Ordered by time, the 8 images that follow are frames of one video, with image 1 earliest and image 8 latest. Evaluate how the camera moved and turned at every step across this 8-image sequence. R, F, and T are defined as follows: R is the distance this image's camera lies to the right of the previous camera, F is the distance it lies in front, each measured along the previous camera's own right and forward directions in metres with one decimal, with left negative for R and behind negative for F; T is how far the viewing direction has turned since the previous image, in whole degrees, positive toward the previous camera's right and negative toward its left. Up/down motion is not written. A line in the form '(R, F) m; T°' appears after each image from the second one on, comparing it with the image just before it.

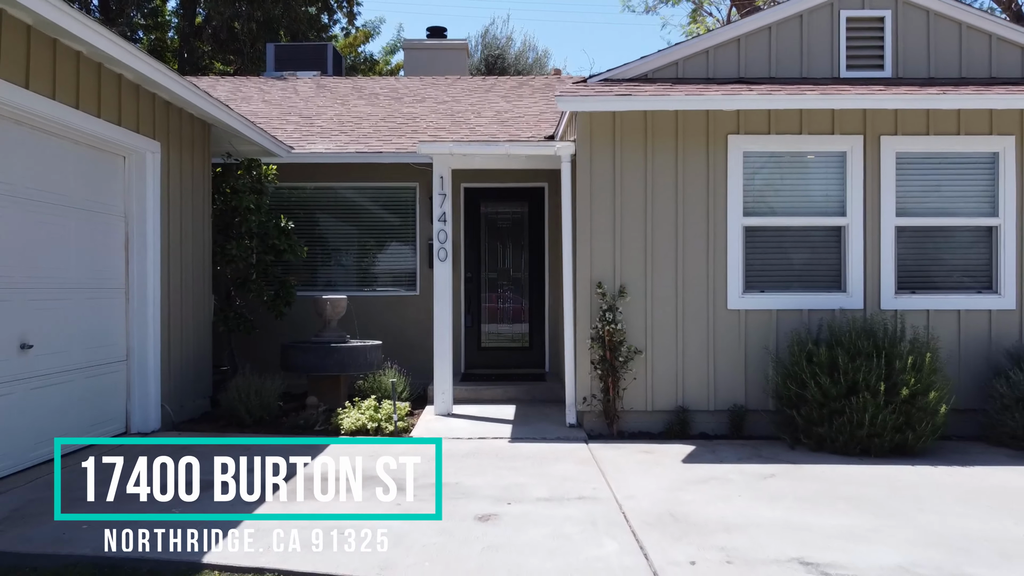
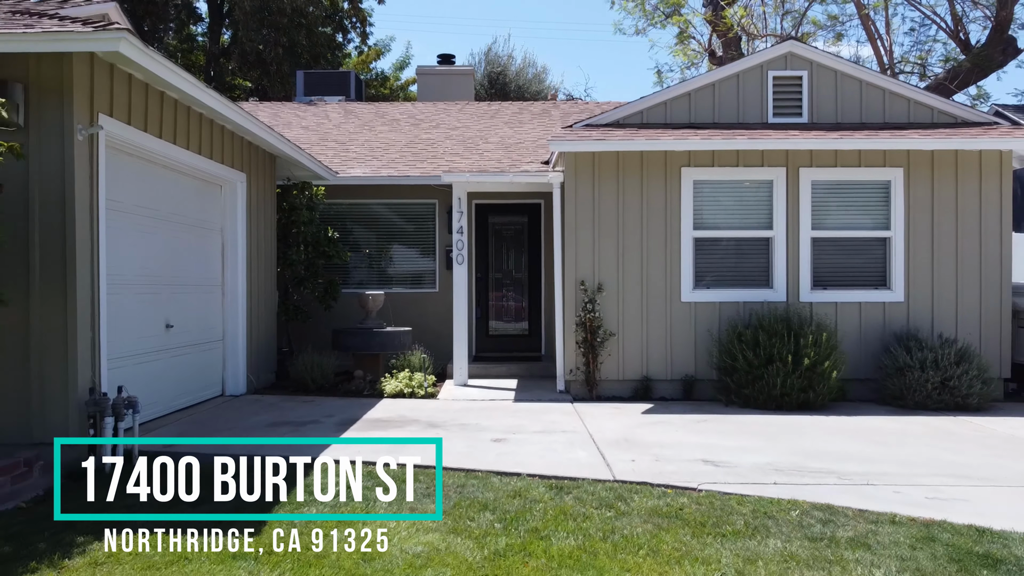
(0.0, -1.9) m; 0°
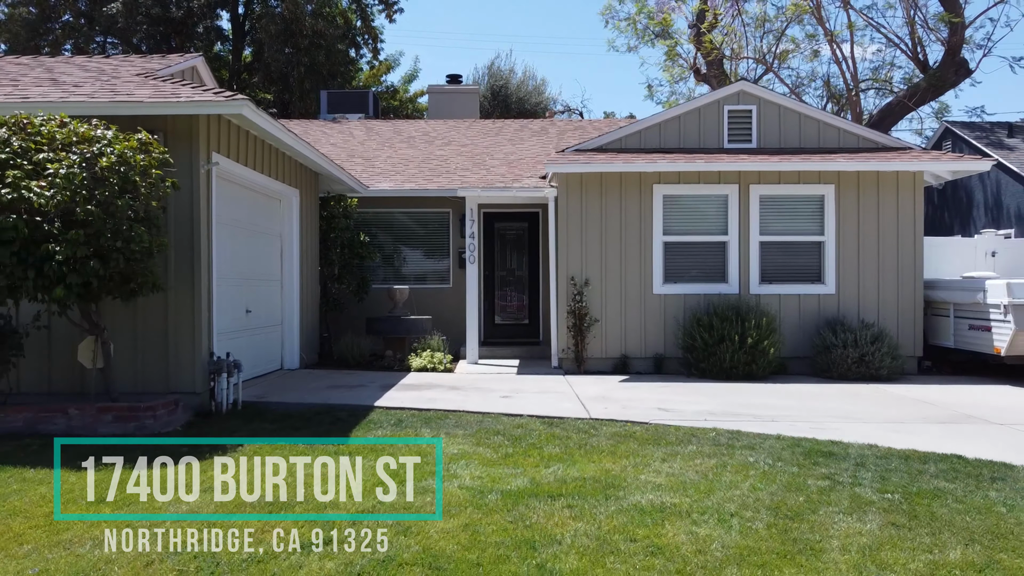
(0.0, -1.9) m; 0°
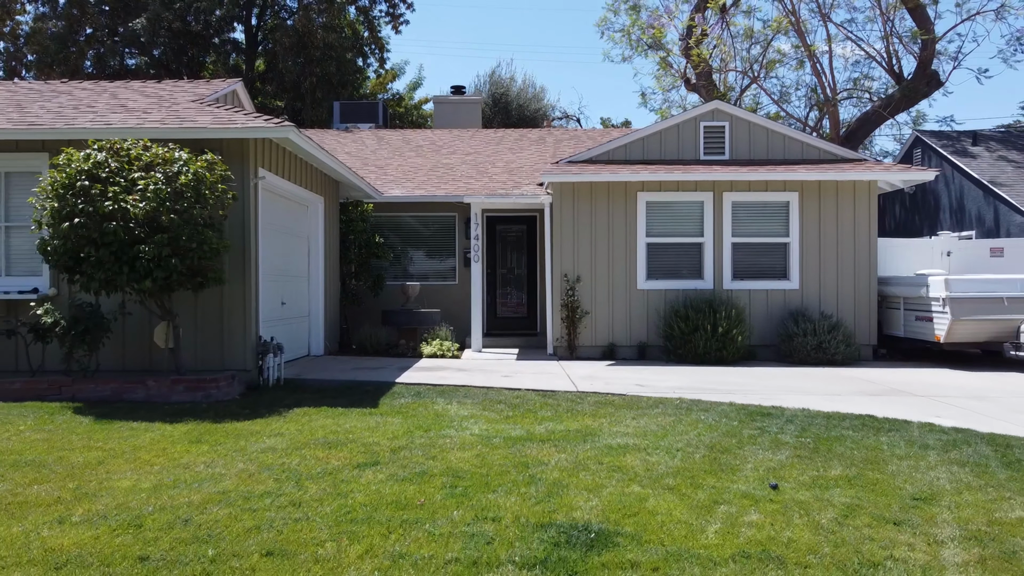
(0.0, -1.3) m; 0°
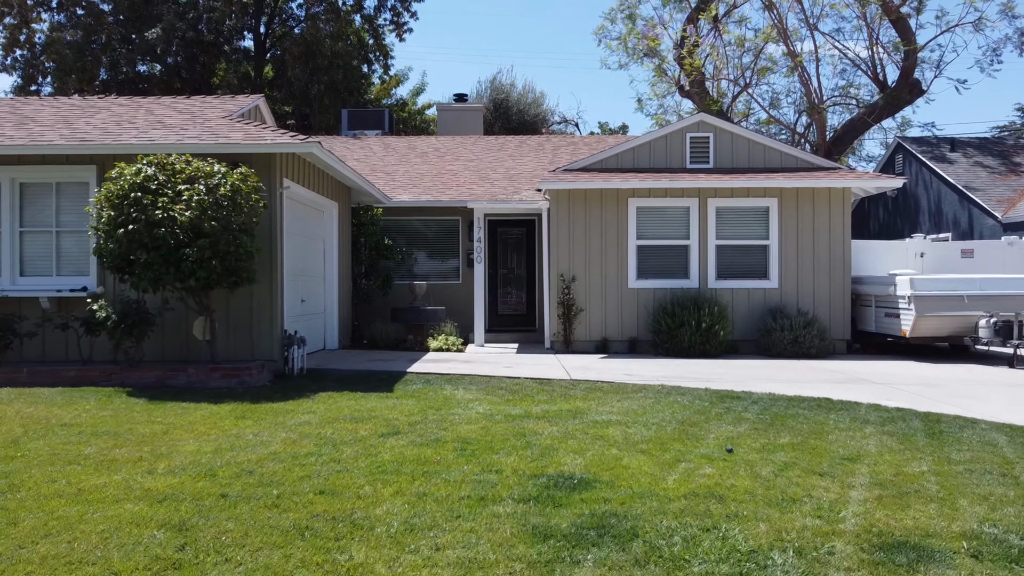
(0.0, -0.9) m; 0°
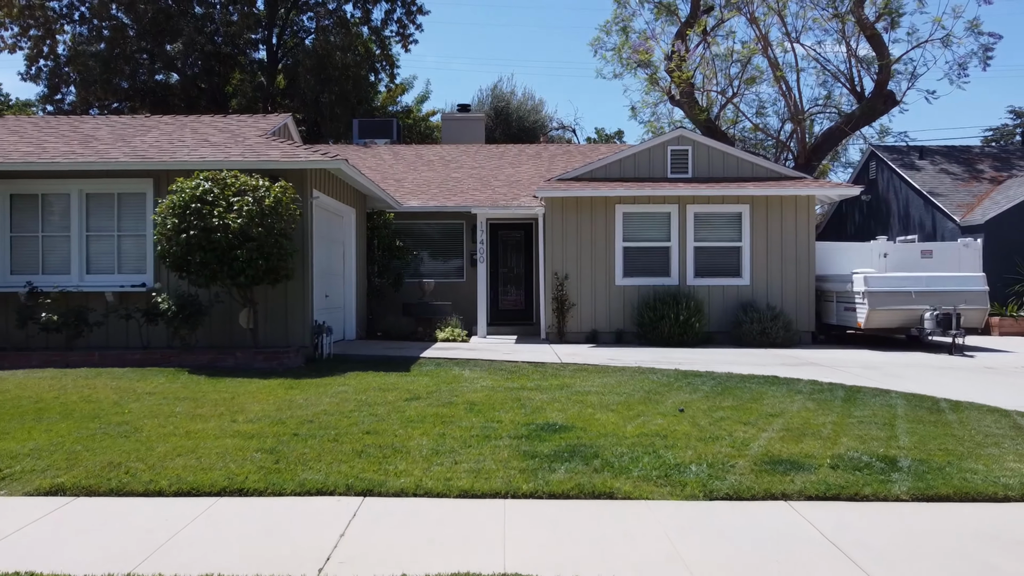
(0.0, -1.5) m; 0°
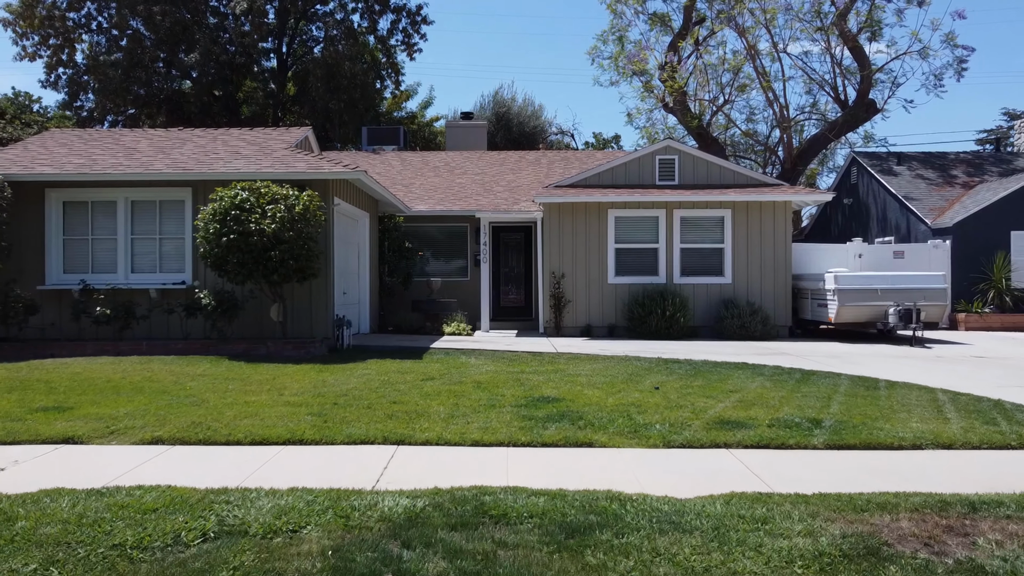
(0.0, -1.2) m; 0°
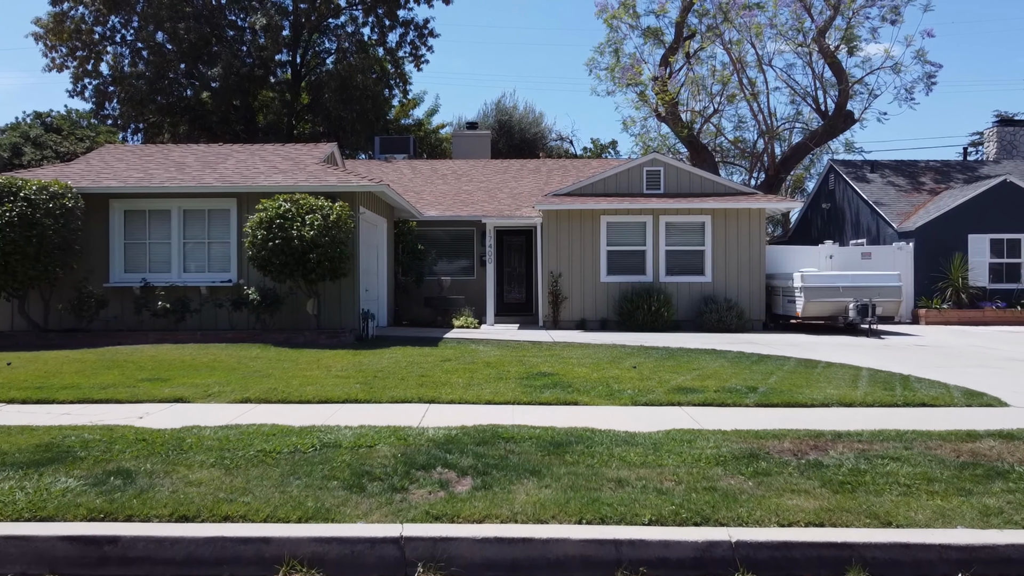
(0.0, -1.8) m; 0°
